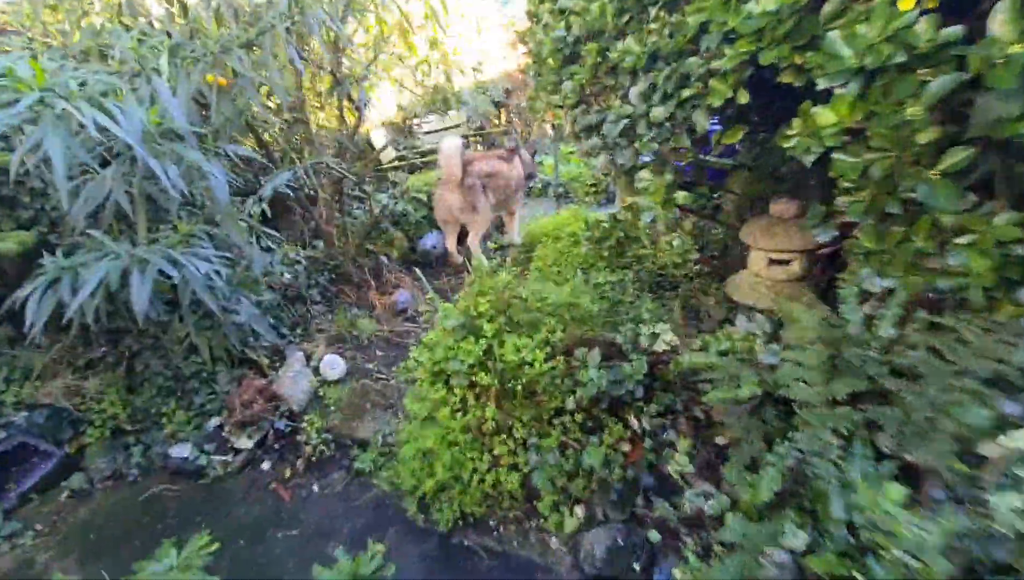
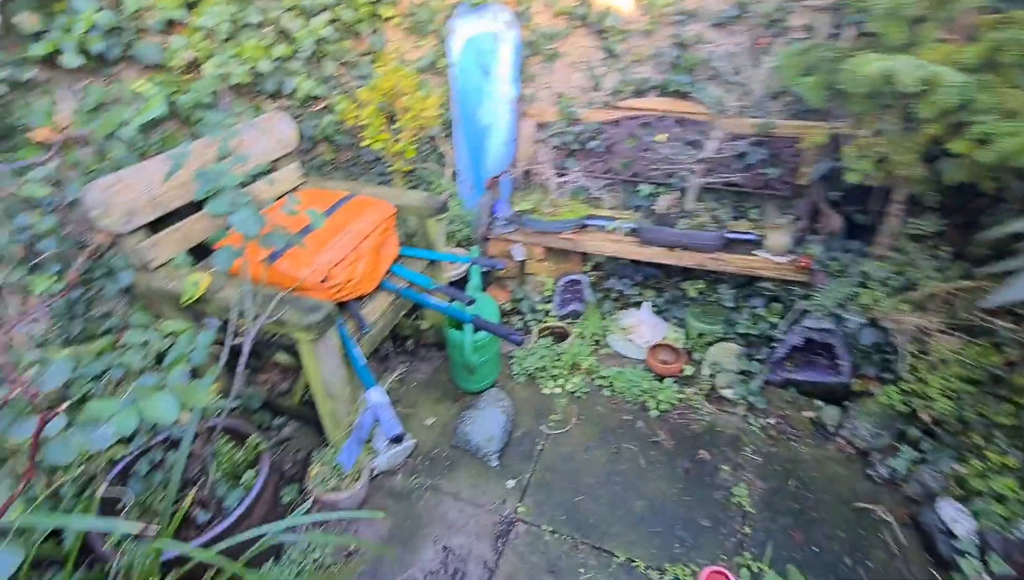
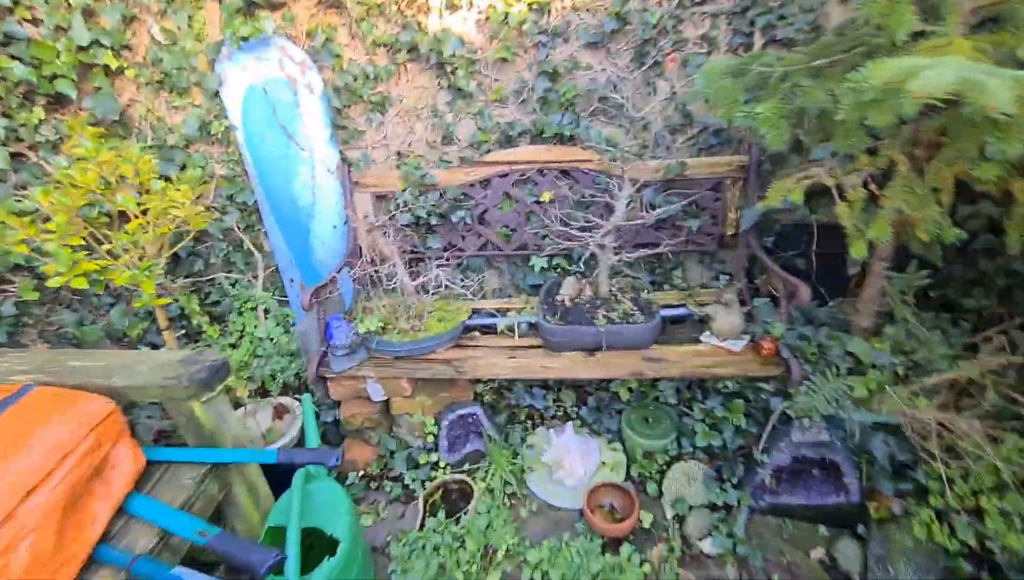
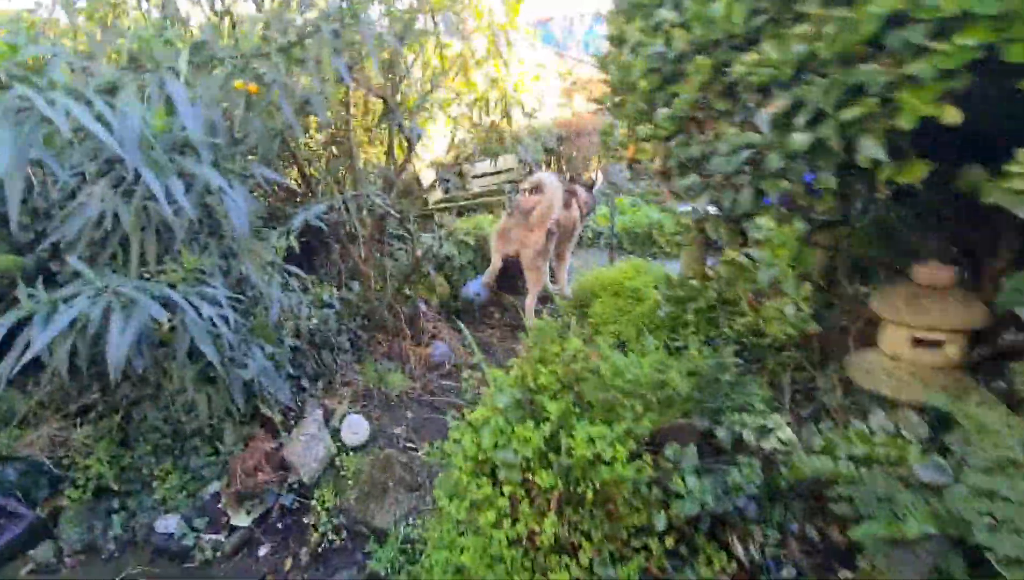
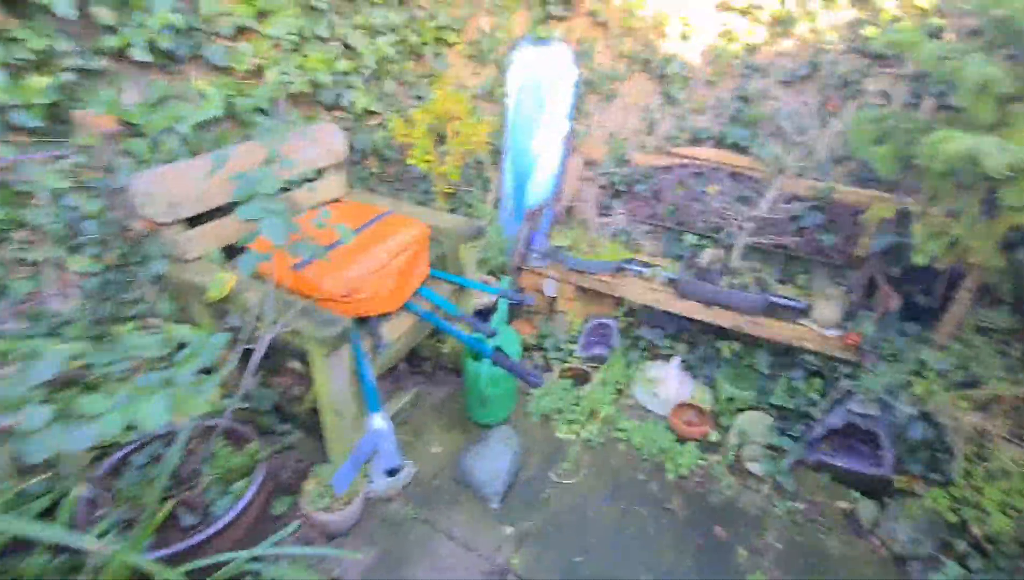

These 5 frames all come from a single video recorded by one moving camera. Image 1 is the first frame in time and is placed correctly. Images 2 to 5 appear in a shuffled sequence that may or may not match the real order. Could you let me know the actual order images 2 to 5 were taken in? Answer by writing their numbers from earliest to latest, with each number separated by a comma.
4, 2, 5, 3
